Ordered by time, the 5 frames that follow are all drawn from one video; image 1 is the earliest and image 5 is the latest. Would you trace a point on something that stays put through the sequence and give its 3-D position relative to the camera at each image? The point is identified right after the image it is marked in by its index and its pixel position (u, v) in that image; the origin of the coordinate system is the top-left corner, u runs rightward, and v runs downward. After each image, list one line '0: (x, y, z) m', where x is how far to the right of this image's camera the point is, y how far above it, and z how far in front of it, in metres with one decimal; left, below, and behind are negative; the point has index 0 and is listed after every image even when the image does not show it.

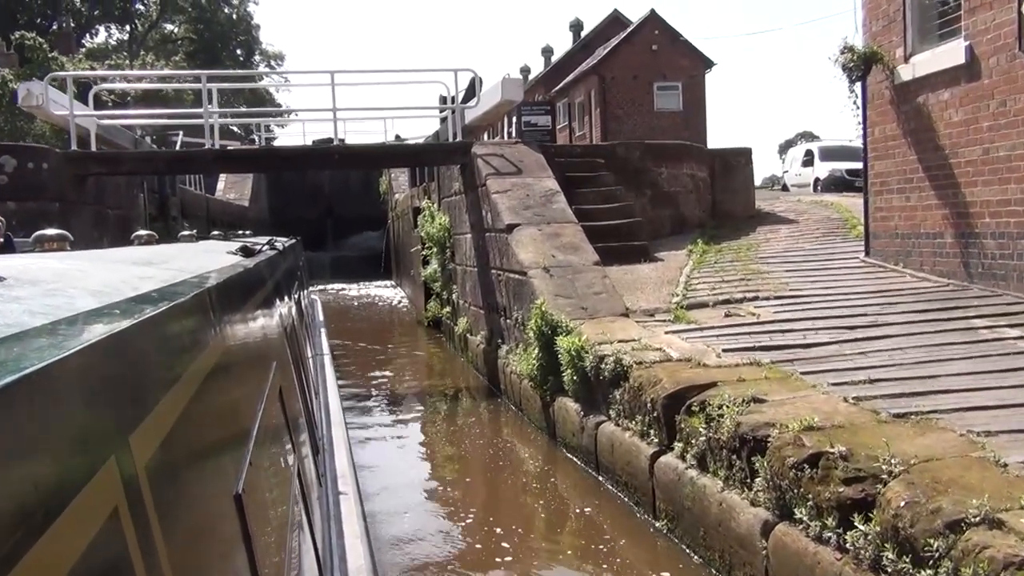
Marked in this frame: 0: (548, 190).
0: (+0.3, +0.9, +9.0) m
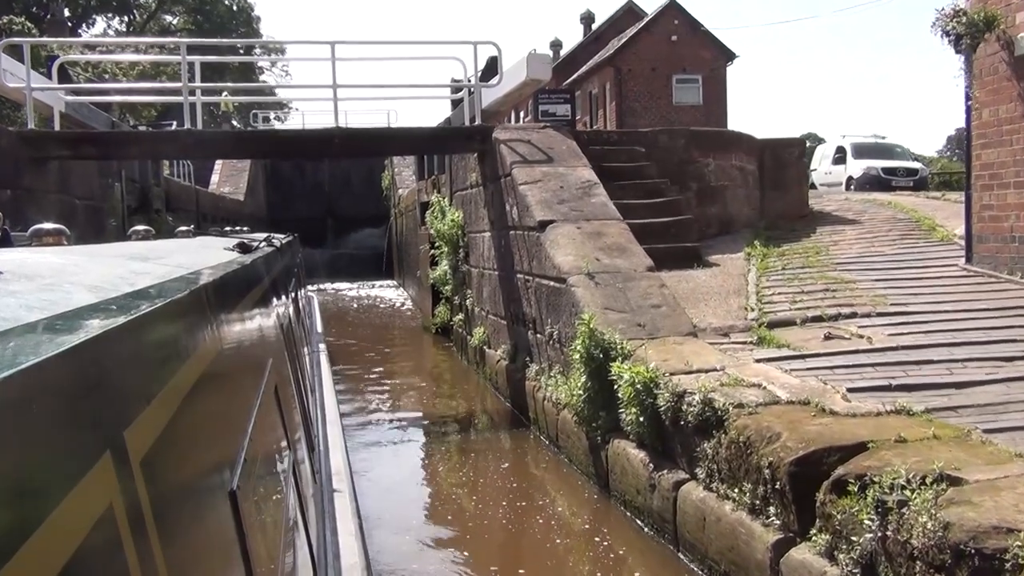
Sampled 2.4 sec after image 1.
0: (+0.6, +0.8, +7.7) m
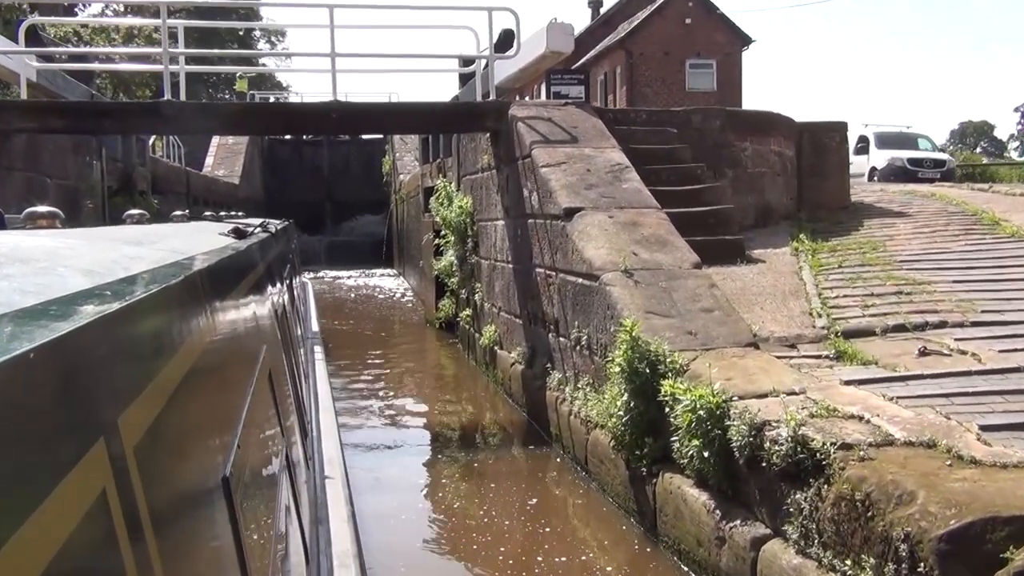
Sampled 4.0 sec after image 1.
0: (+0.7, +0.8, +6.8) m
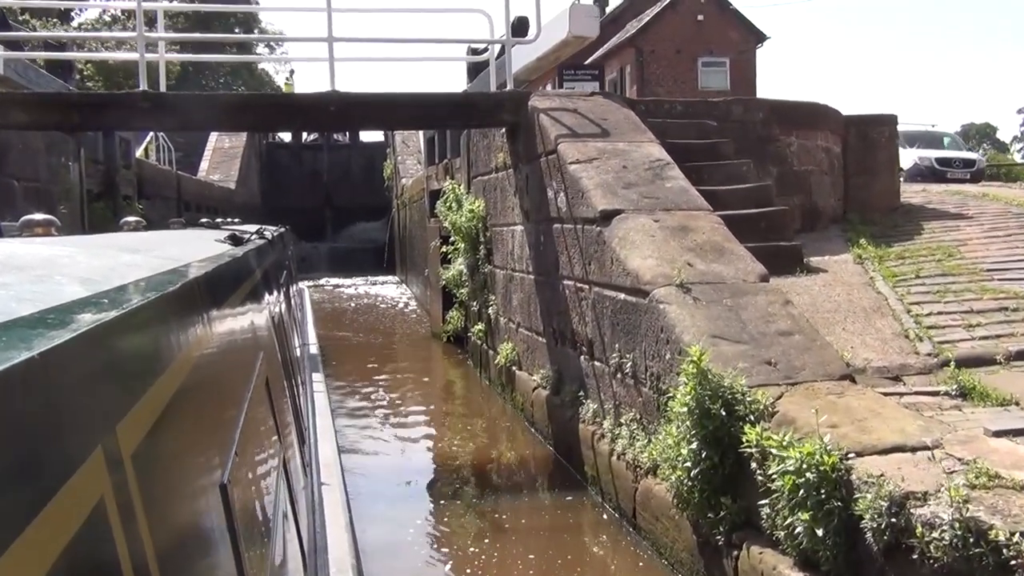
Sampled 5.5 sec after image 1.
0: (+0.8, +0.8, +5.9) m
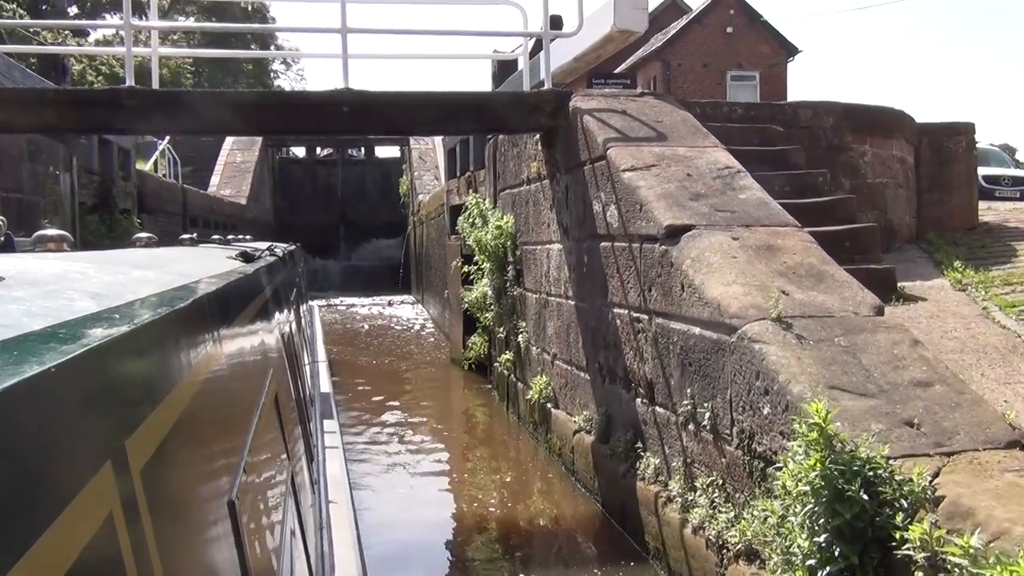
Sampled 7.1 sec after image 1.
0: (+1.1, +0.6, +5.0) m
